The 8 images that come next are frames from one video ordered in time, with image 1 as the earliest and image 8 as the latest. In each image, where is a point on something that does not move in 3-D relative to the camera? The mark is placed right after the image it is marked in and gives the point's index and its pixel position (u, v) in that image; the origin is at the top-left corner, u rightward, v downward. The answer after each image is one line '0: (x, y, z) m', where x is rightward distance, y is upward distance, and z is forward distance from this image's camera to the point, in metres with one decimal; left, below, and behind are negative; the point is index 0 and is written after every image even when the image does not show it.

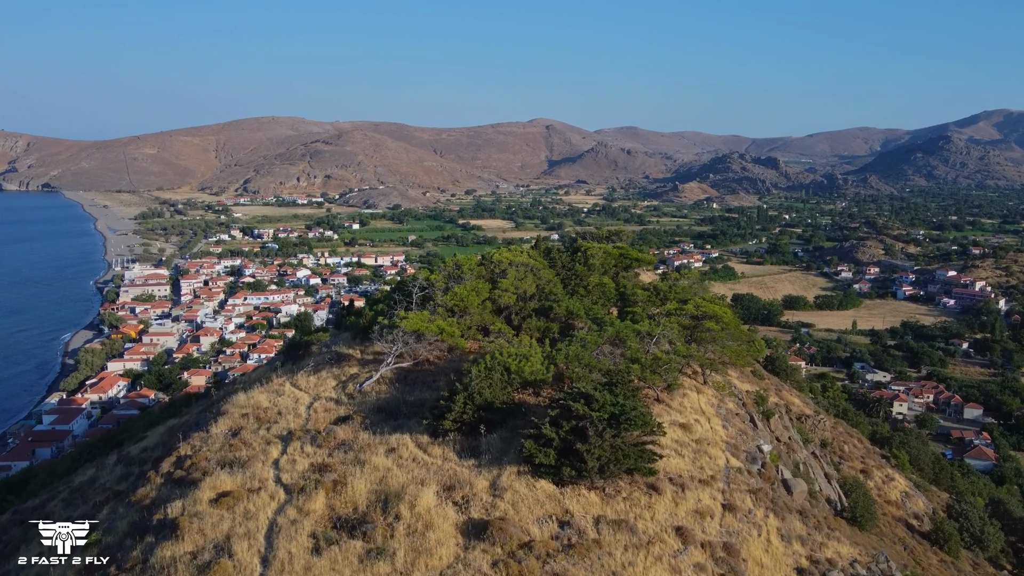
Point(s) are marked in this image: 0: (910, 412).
0: (+11.6, -3.6, +18.9) m
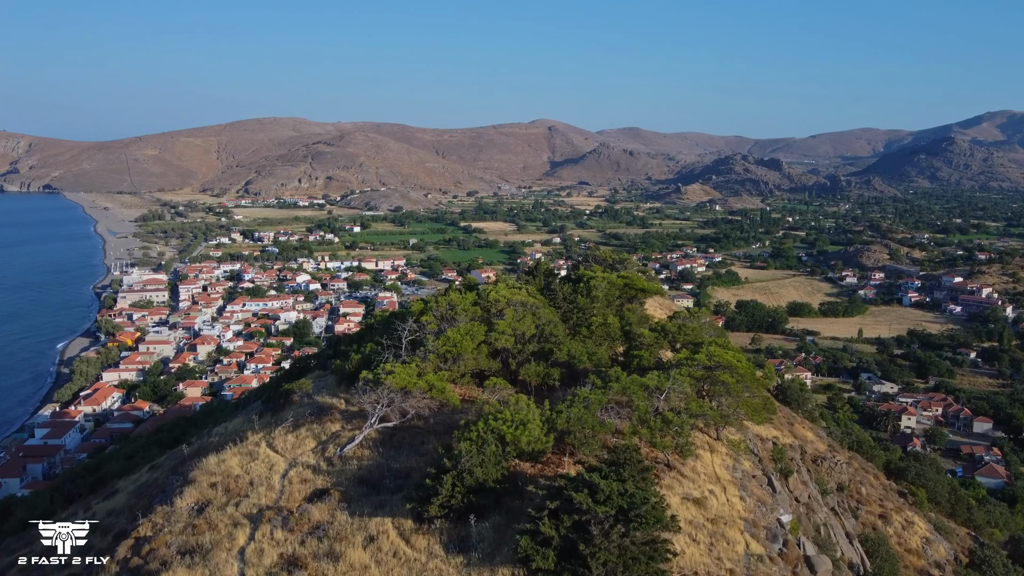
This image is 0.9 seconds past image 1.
0: (+11.6, -3.9, +18.5) m
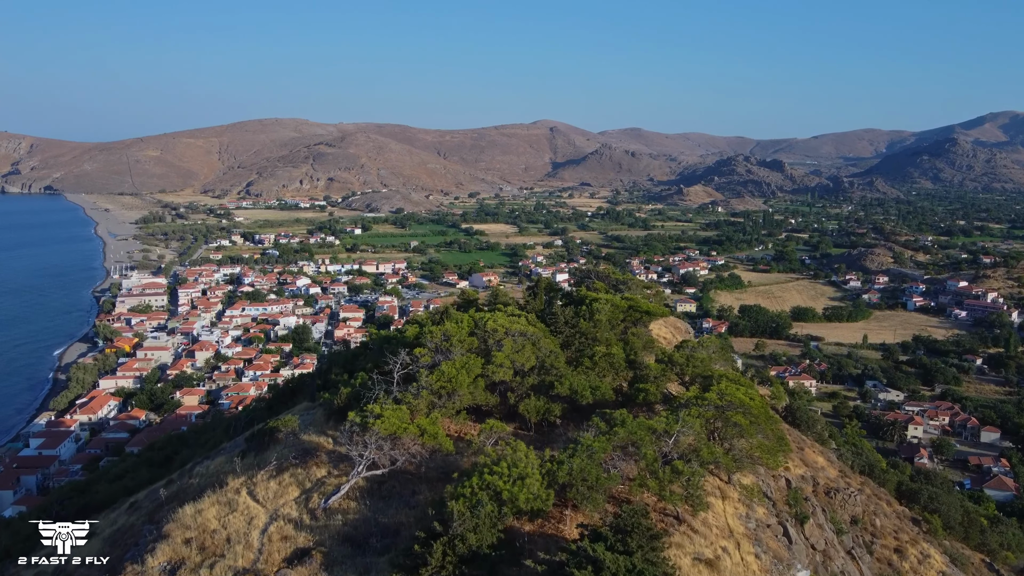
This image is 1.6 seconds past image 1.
0: (+11.6, -4.1, +18.2) m
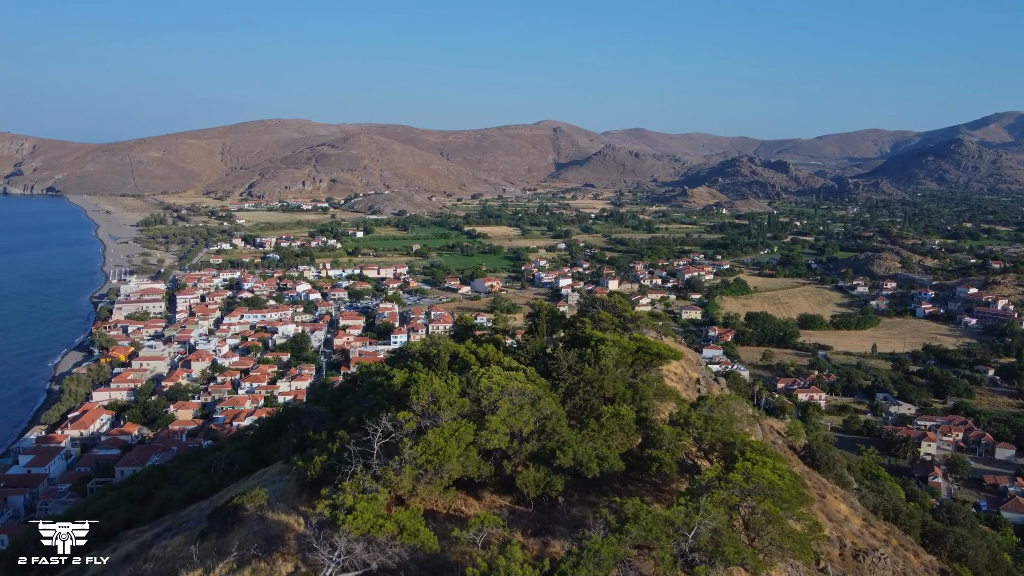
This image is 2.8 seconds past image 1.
0: (+11.7, -4.5, +17.7) m
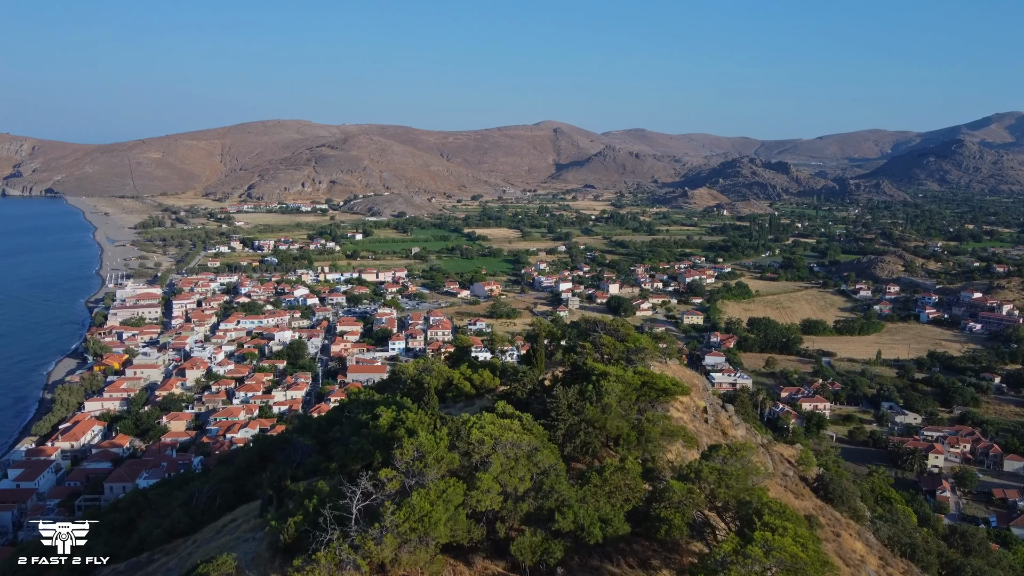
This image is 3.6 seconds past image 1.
0: (+11.6, -4.7, +17.3) m
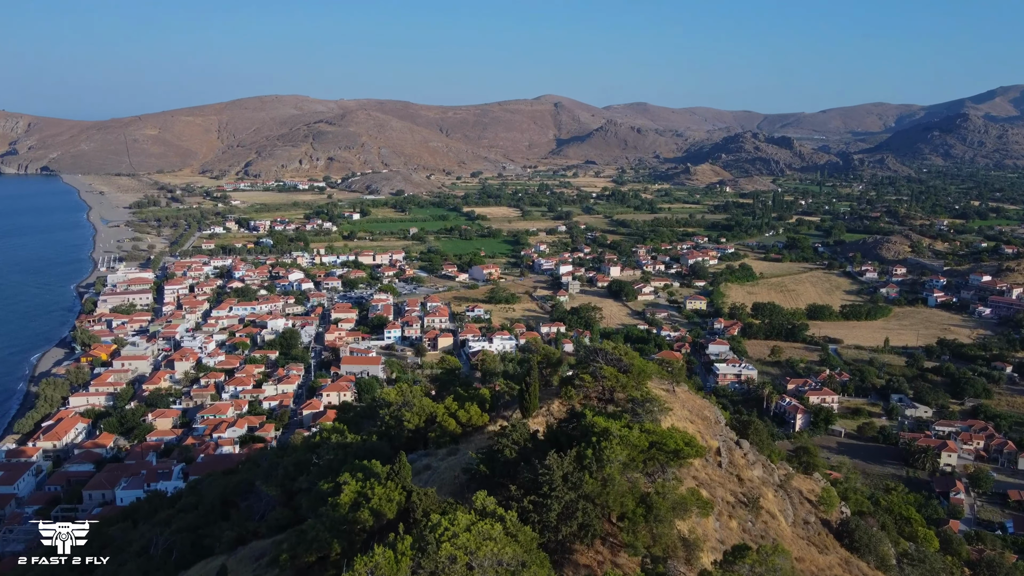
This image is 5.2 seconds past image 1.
0: (+11.6, -4.5, +16.7) m
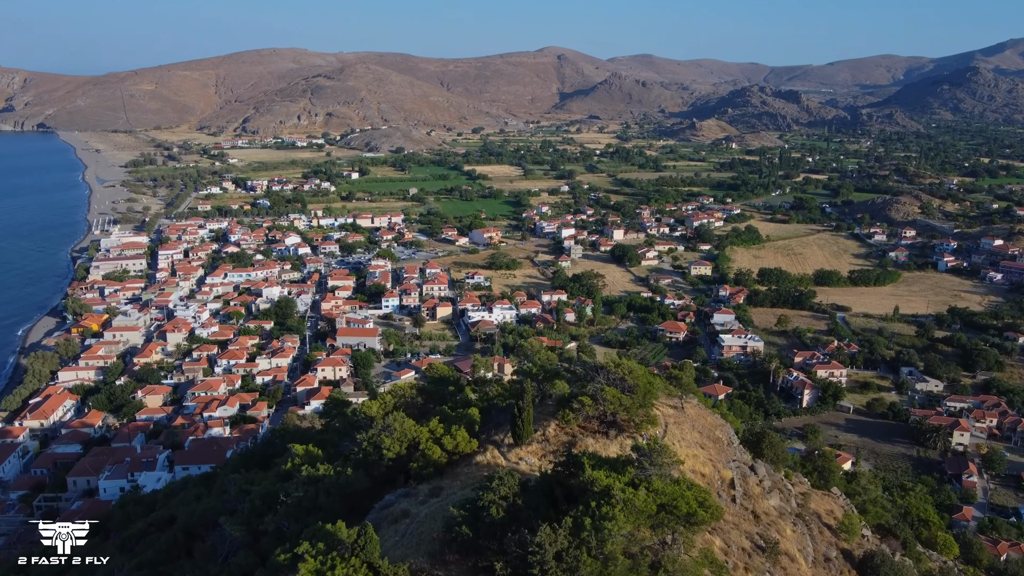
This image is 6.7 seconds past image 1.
0: (+11.5, -3.8, +16.3) m
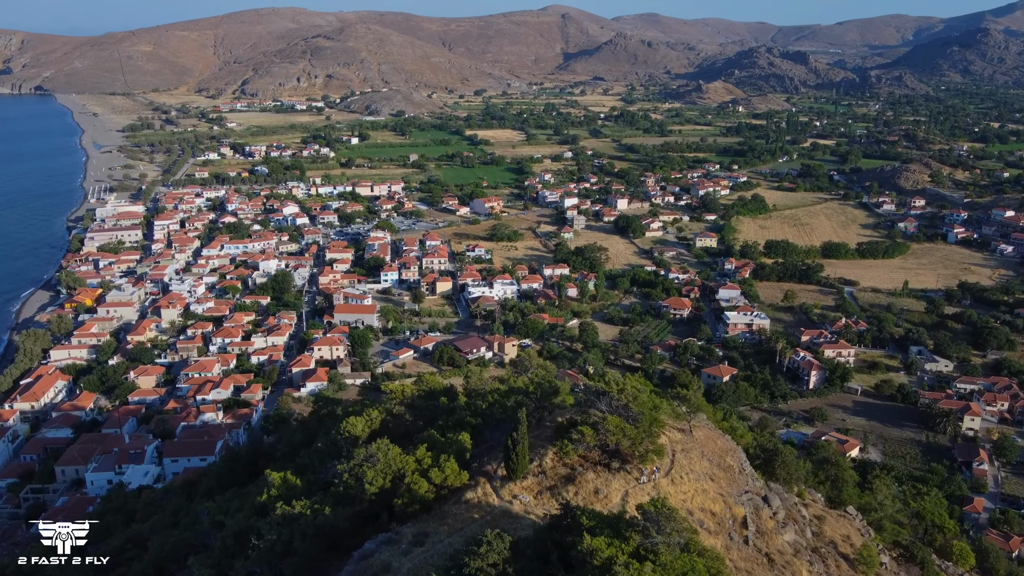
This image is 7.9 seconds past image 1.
0: (+11.5, -3.4, +15.9) m
